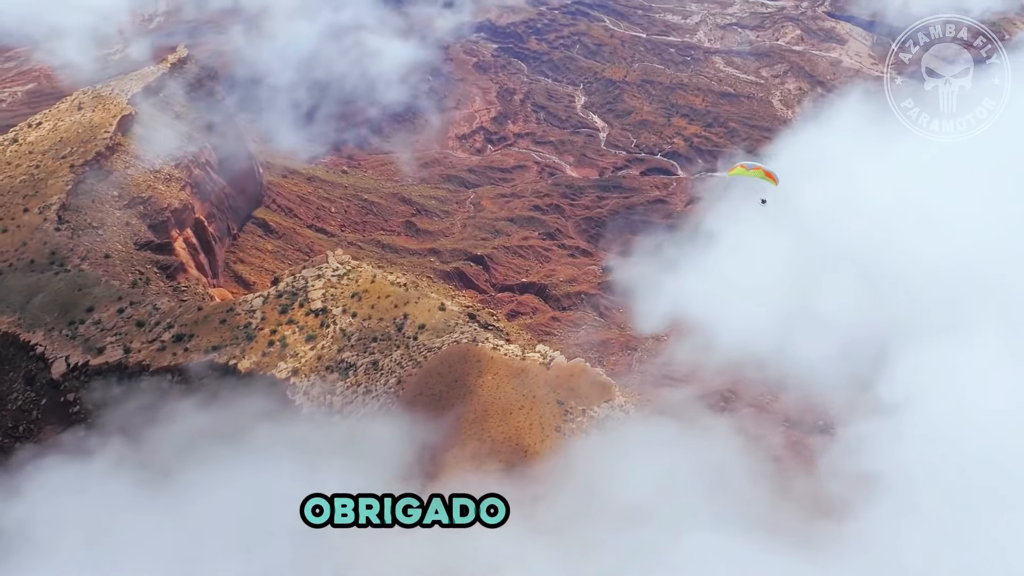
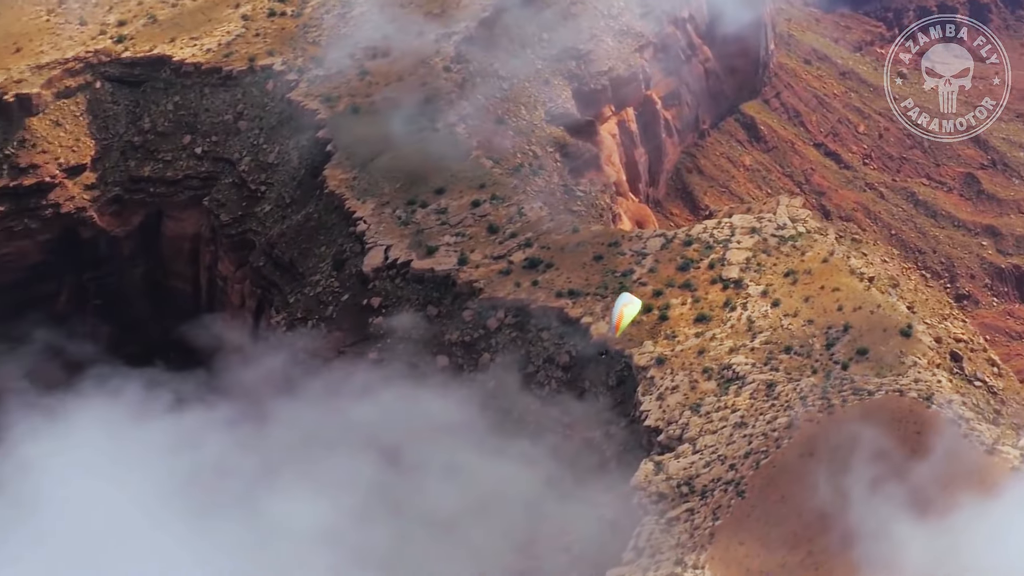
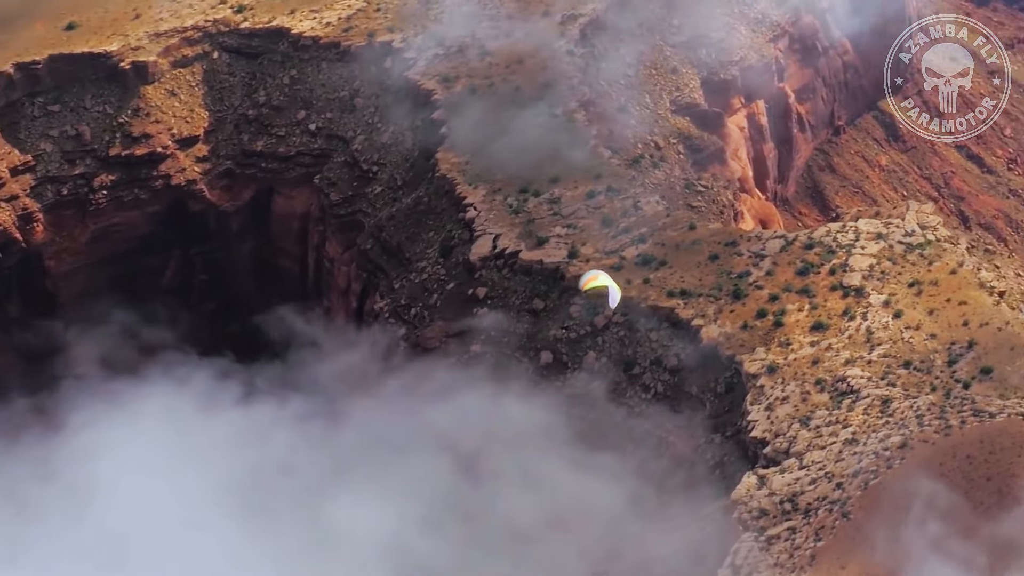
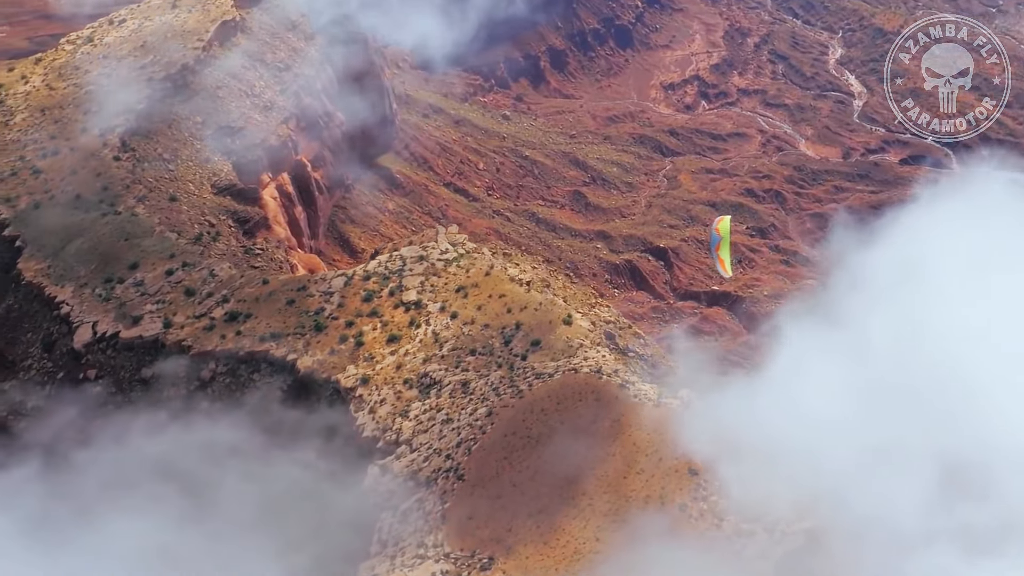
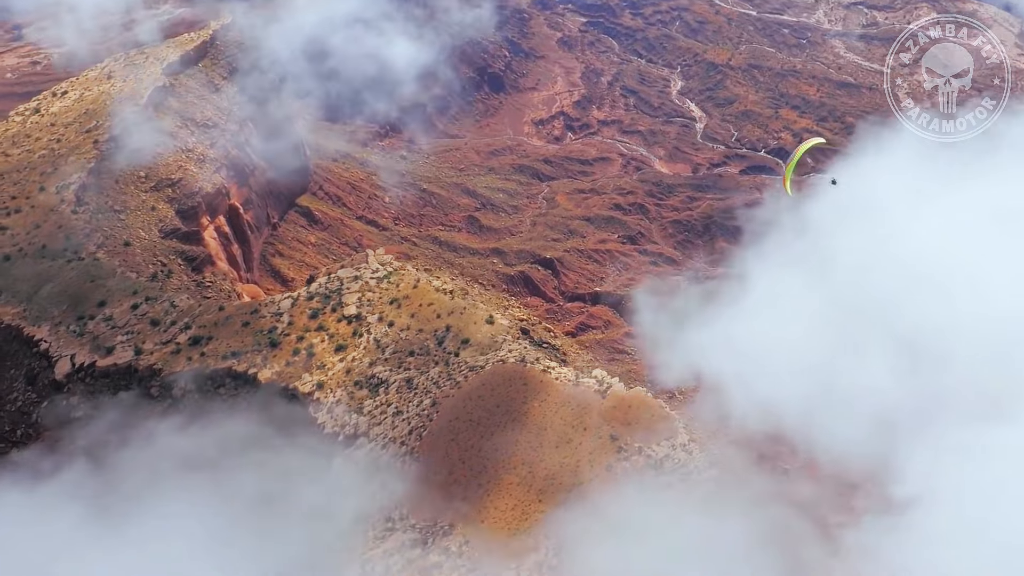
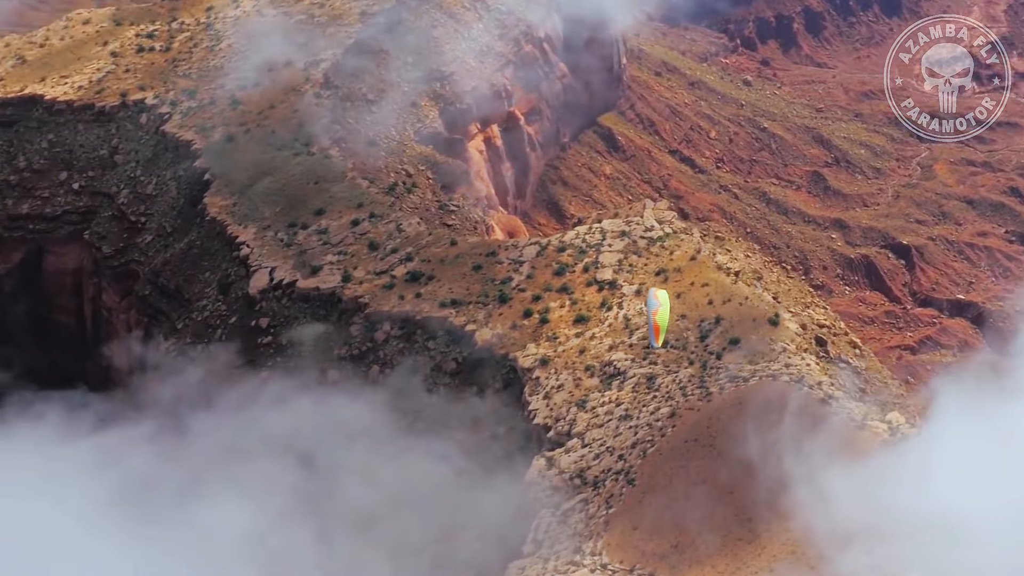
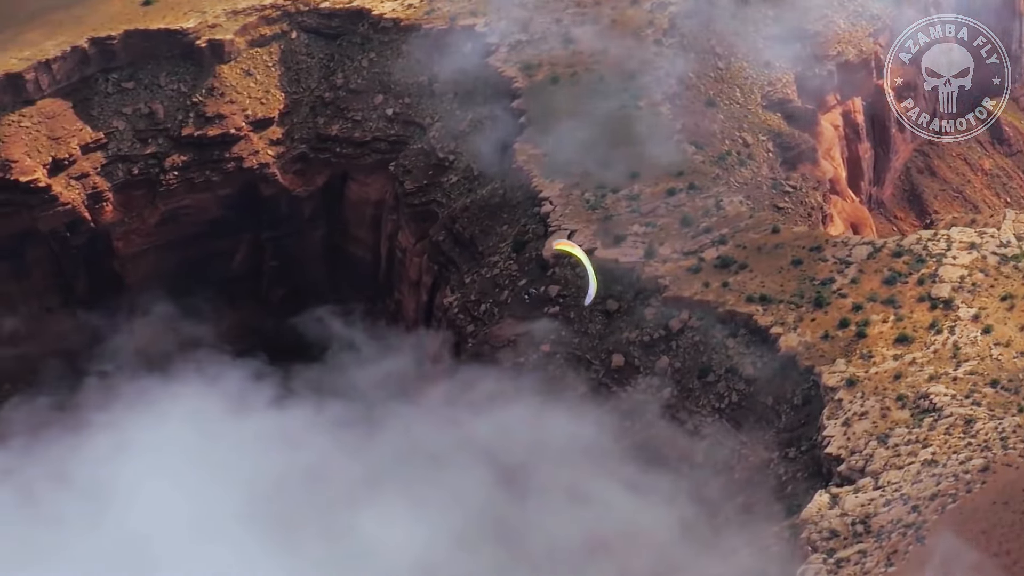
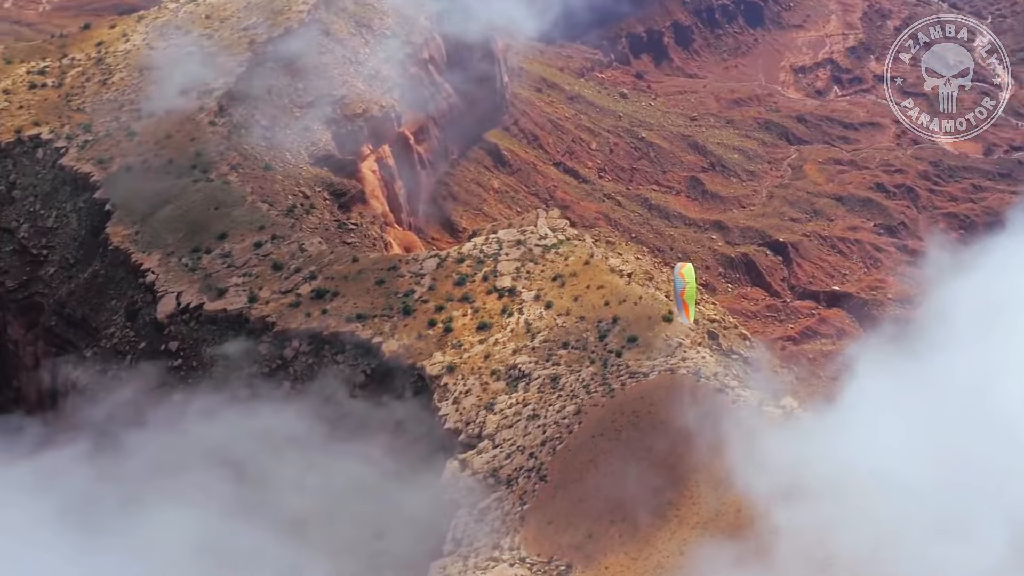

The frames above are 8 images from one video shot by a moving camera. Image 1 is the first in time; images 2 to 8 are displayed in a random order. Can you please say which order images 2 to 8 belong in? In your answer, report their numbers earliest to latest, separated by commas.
5, 4, 8, 6, 2, 3, 7
